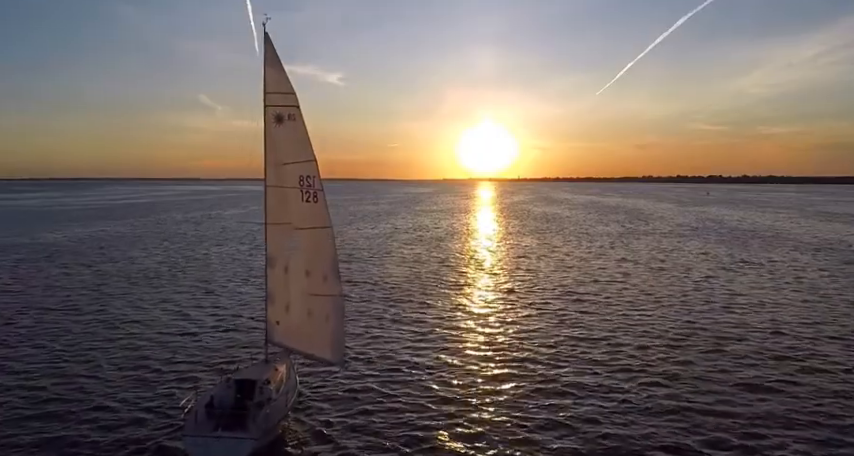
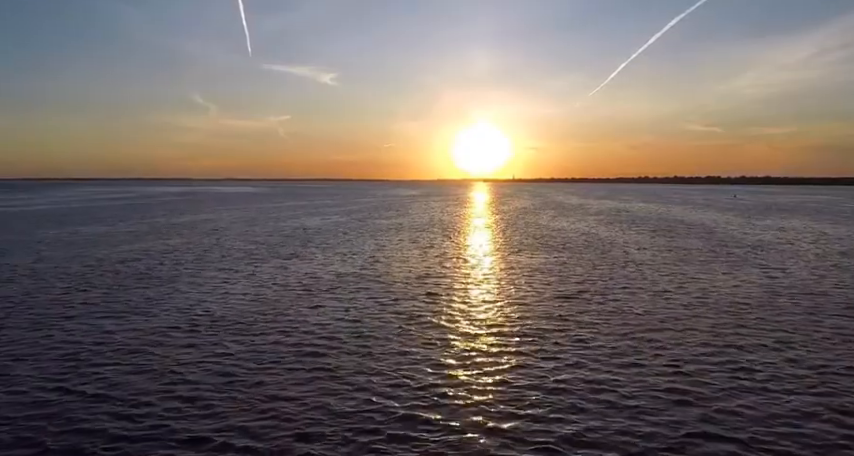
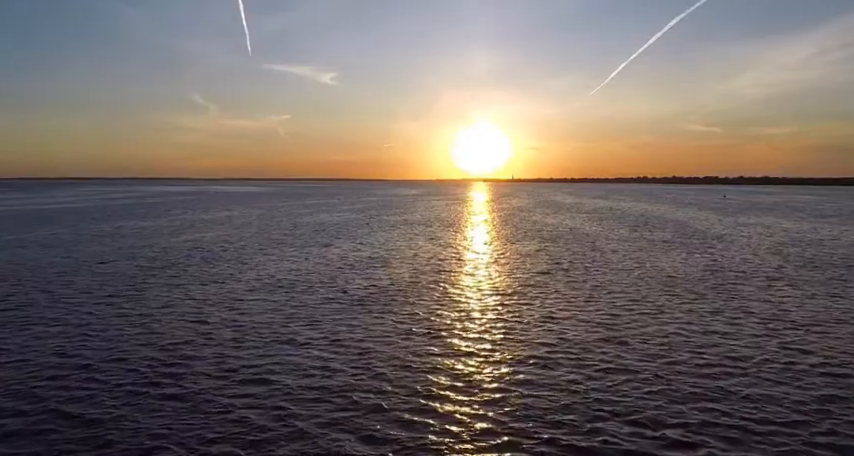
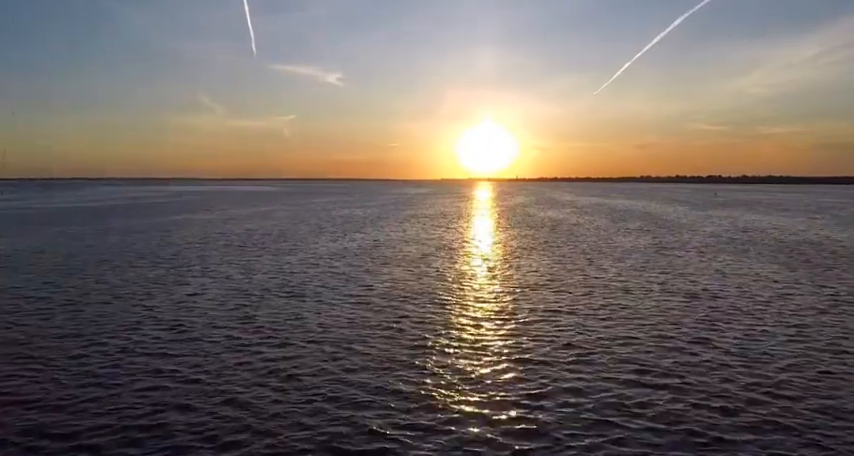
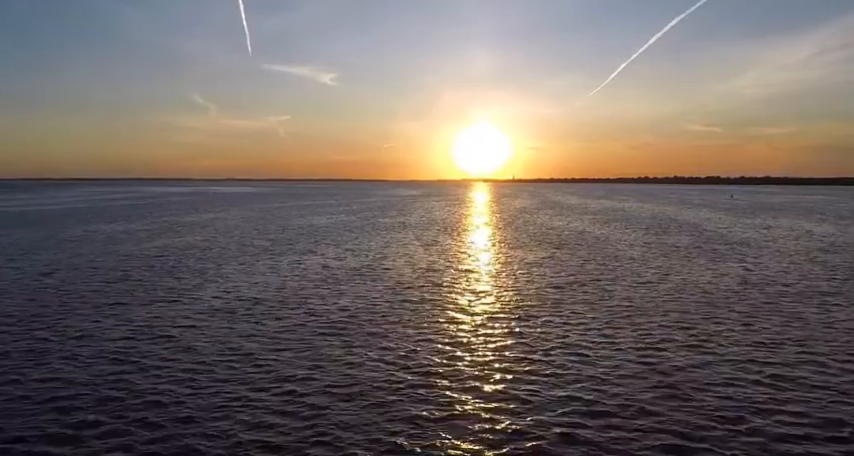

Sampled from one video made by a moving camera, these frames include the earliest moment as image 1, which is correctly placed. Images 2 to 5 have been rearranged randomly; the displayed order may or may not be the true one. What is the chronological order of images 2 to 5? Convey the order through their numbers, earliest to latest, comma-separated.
4, 3, 5, 2
